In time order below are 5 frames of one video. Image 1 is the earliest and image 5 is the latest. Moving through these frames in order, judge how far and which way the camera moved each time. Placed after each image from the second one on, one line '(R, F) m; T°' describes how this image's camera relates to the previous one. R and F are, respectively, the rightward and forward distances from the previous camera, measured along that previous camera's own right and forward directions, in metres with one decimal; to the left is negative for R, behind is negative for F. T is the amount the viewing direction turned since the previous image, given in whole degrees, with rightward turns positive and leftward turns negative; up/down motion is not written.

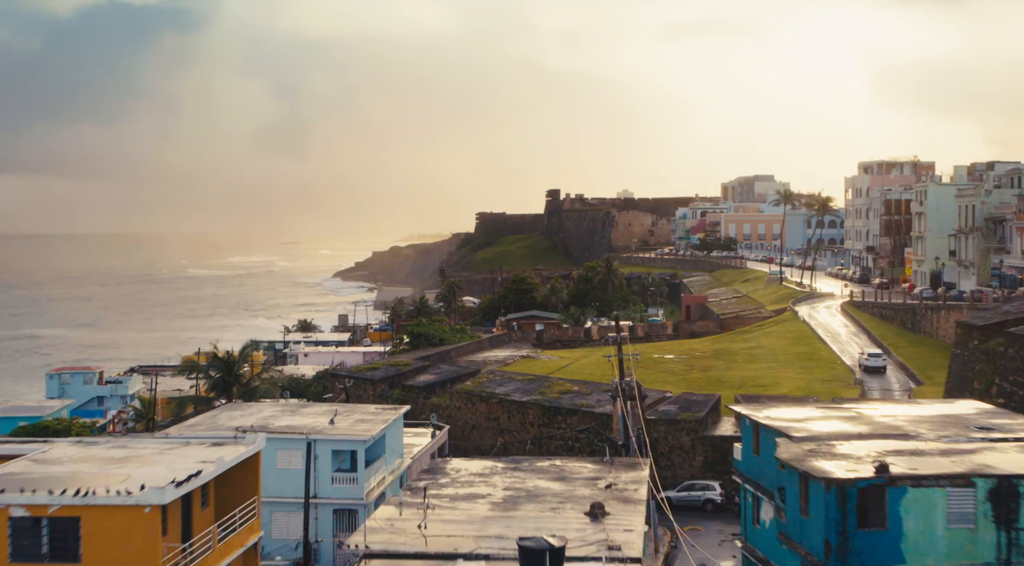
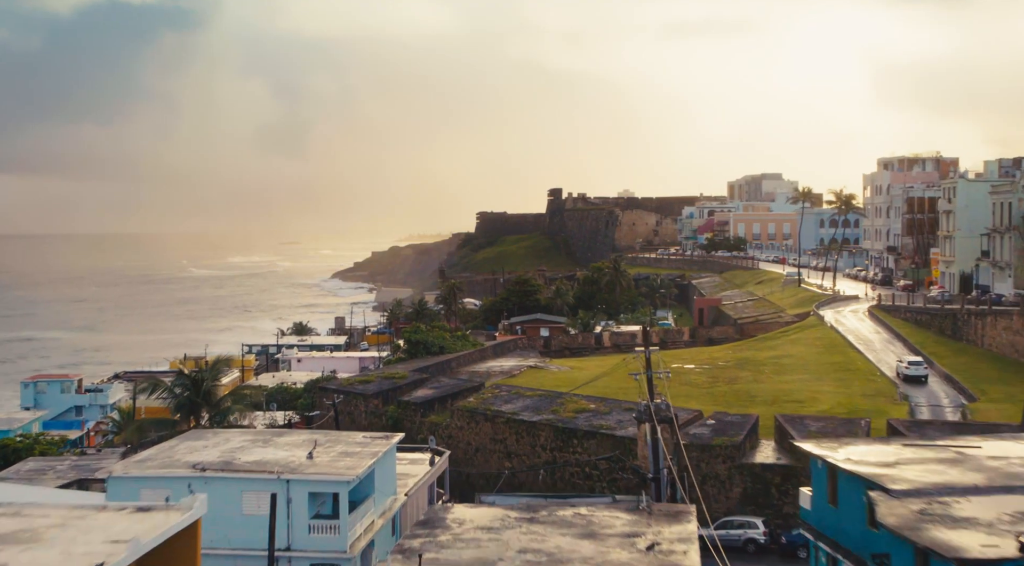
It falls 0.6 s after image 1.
(-0.2, +2.3) m; 0°
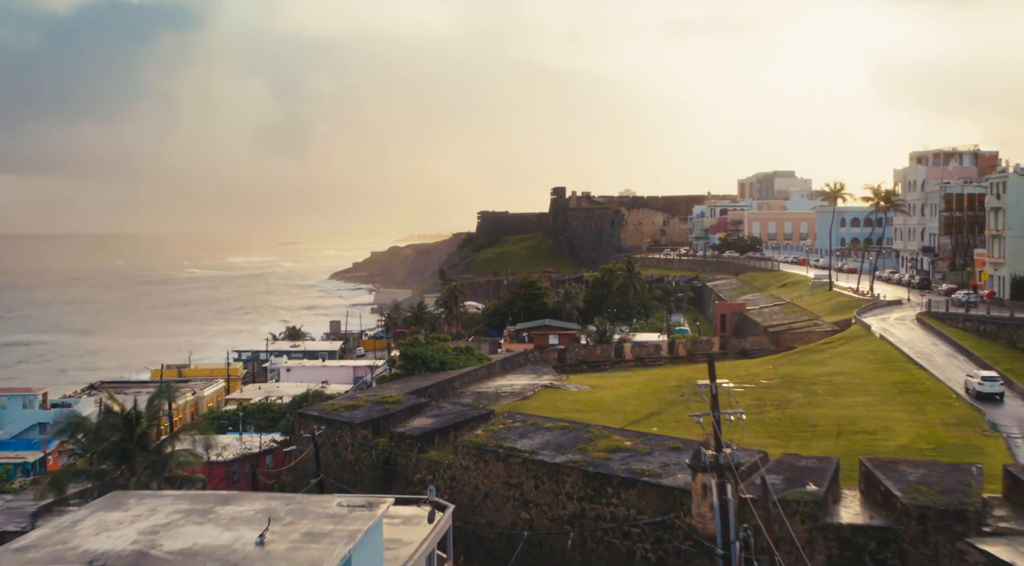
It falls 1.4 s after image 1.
(-0.3, +3.4) m; 0°
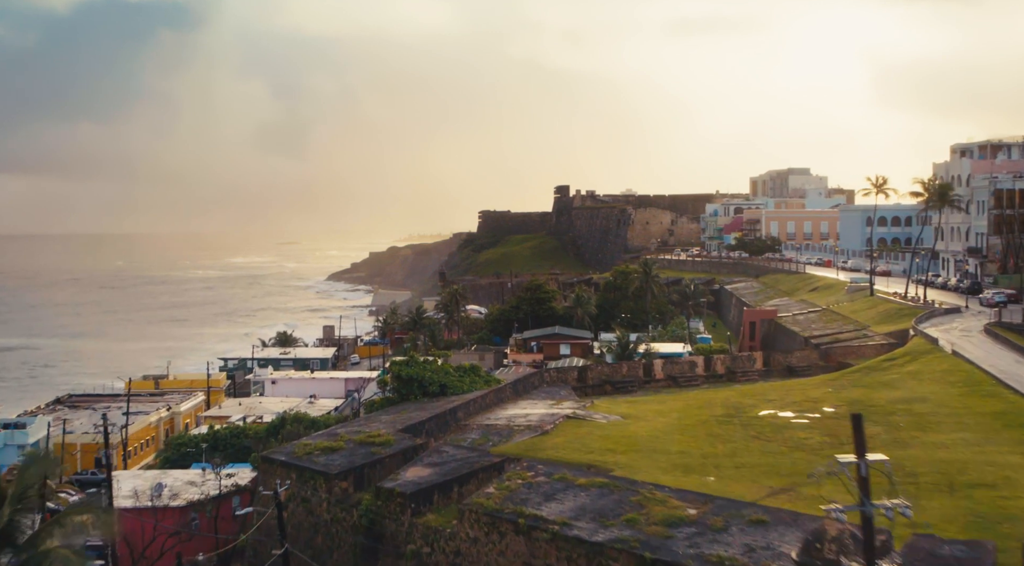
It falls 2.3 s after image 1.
(-0.3, +3.8) m; 0°
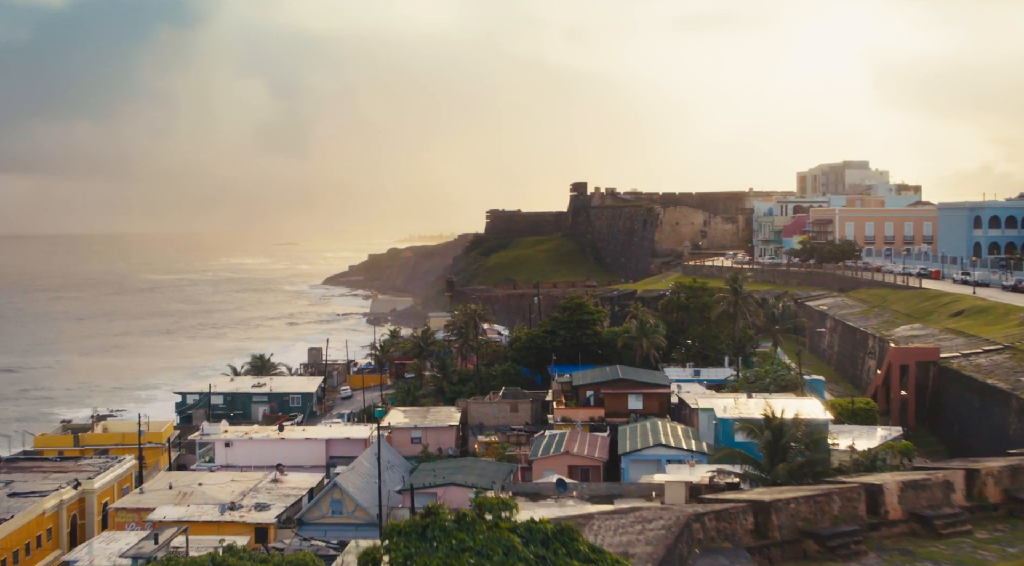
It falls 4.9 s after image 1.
(-1.5, +10.9) m; 0°
